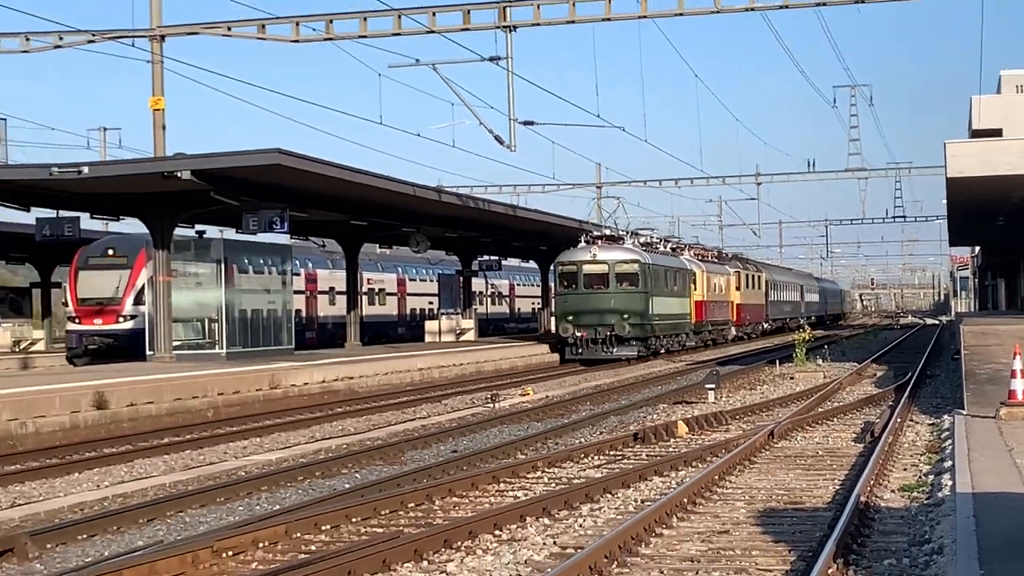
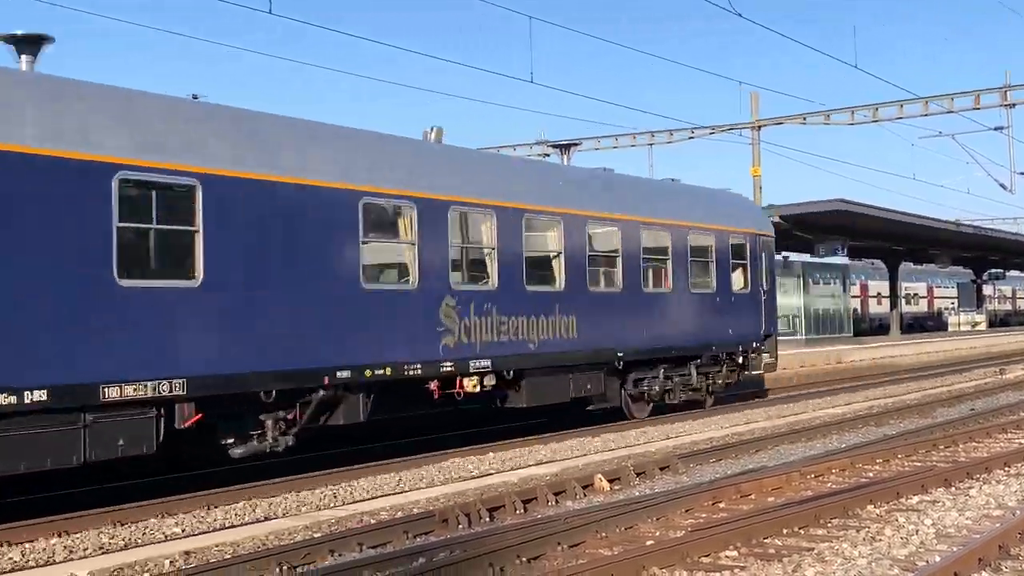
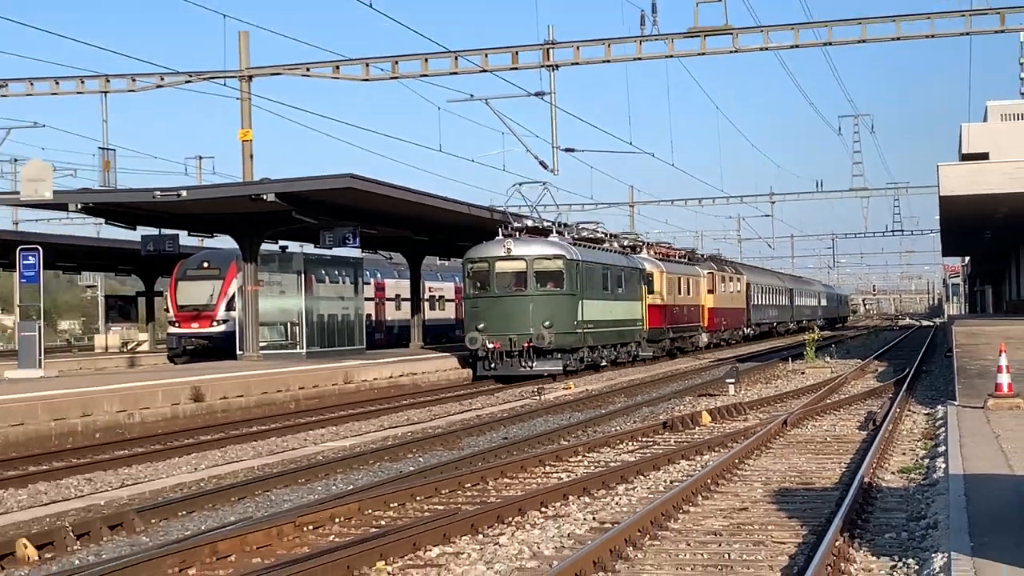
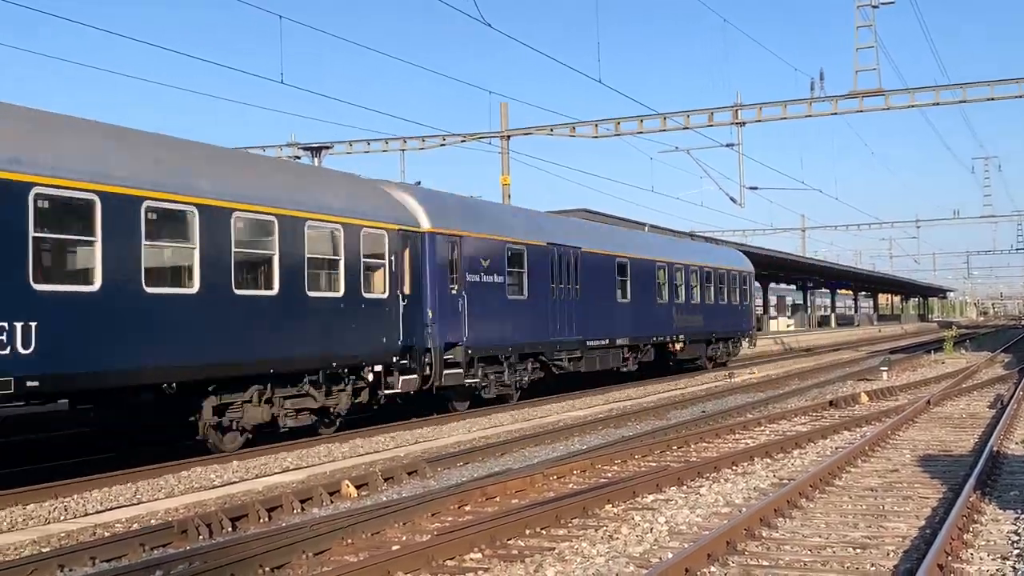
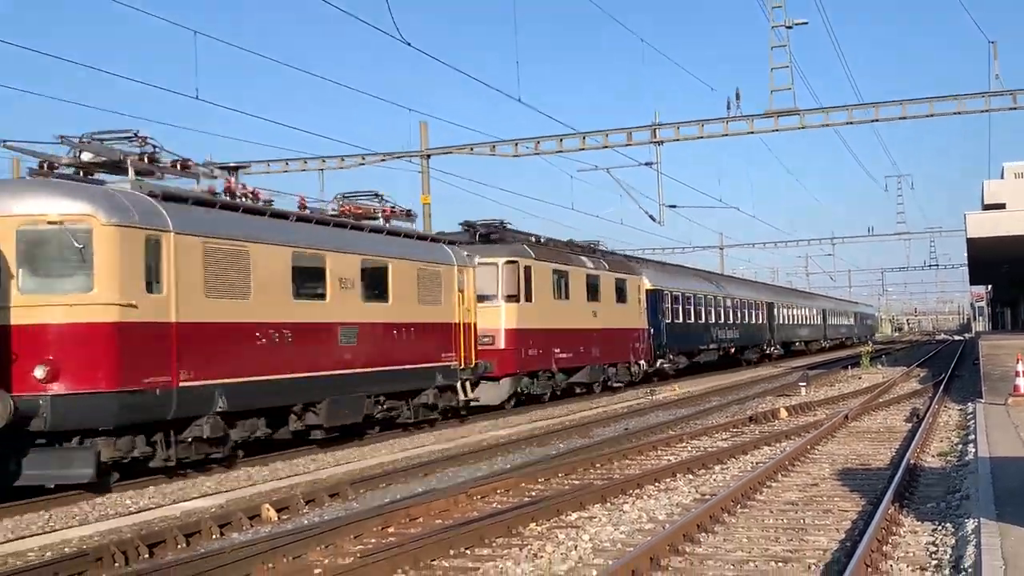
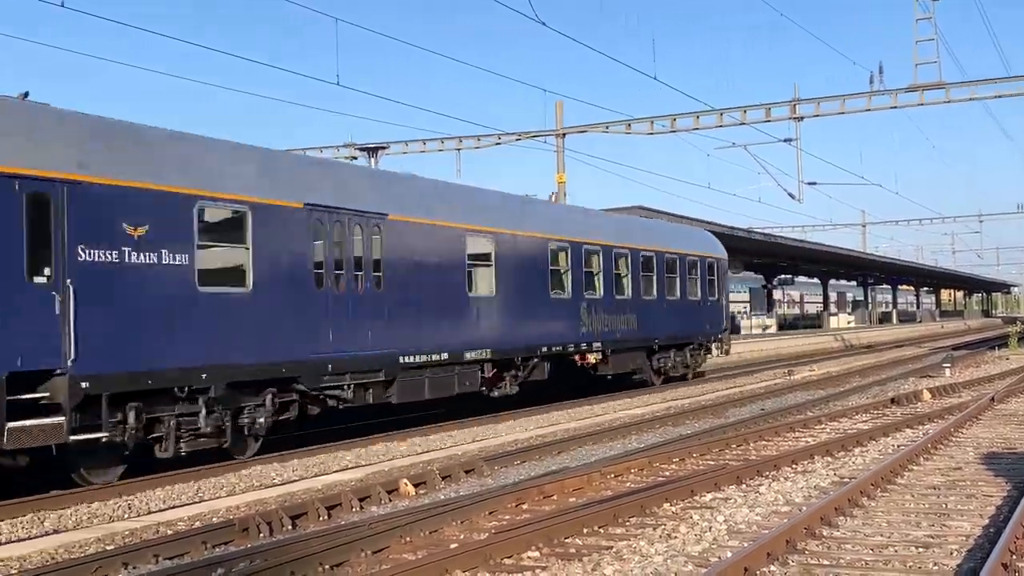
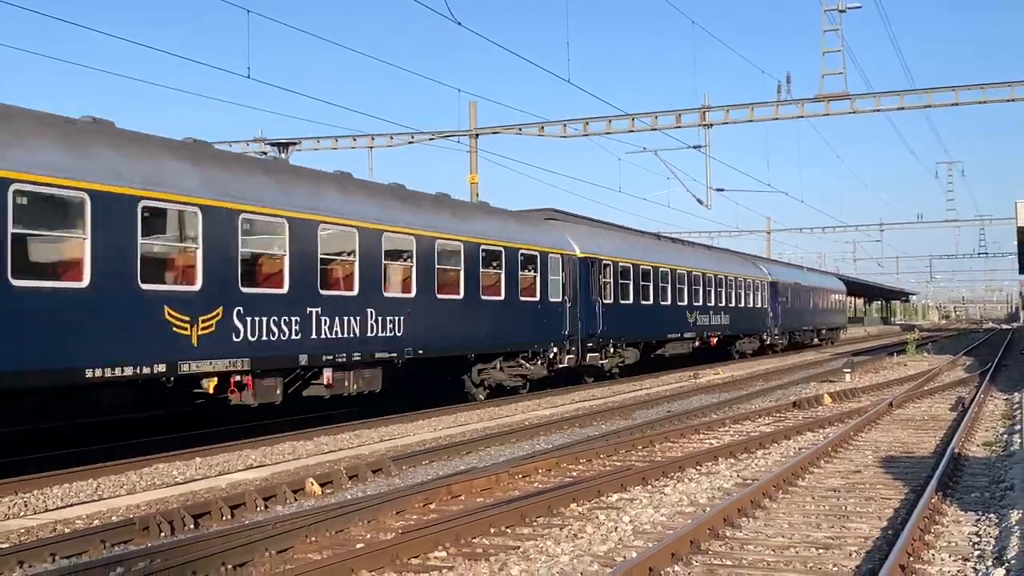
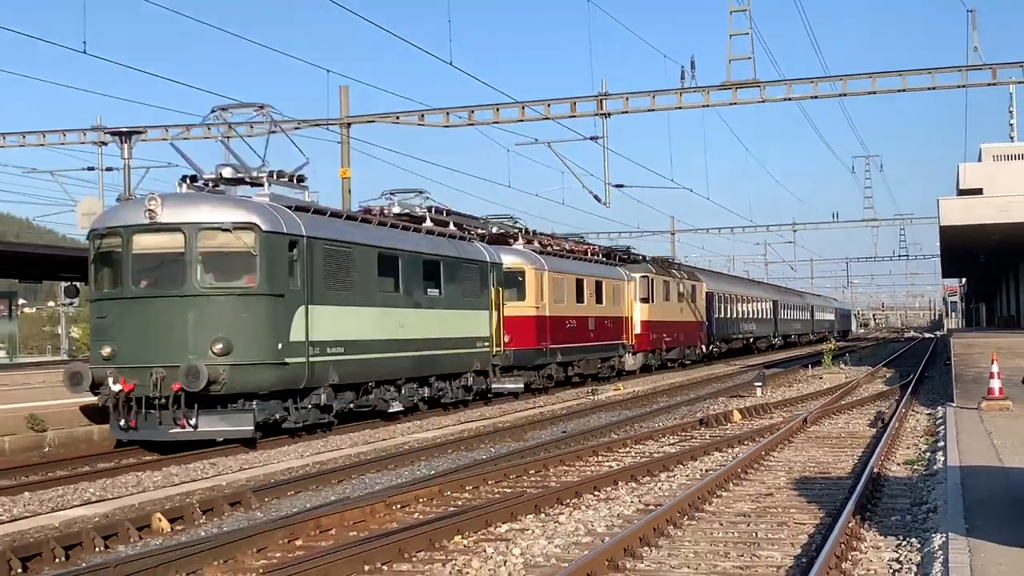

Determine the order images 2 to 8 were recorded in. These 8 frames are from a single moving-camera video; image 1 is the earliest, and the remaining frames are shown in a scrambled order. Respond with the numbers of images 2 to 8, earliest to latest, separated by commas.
3, 8, 5, 7, 4, 6, 2
